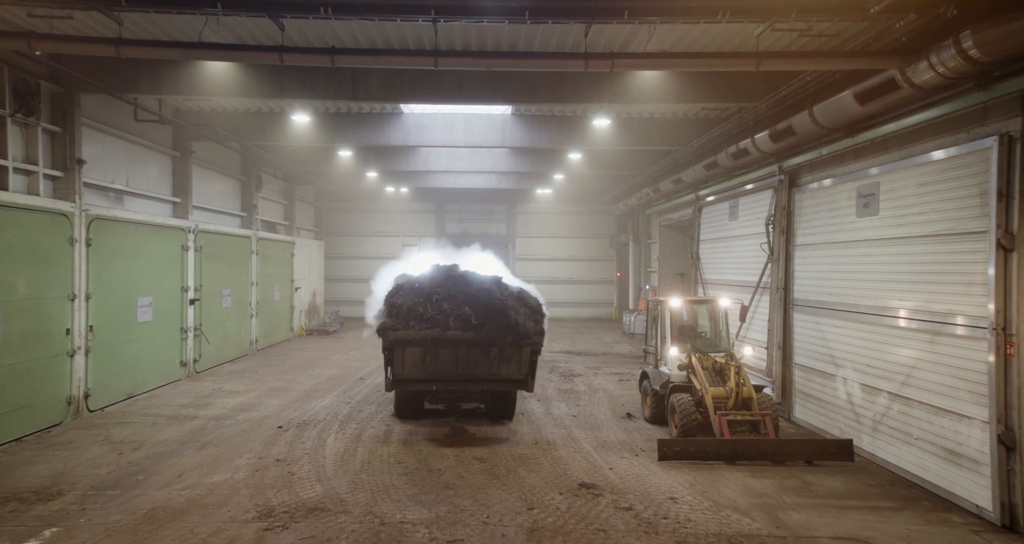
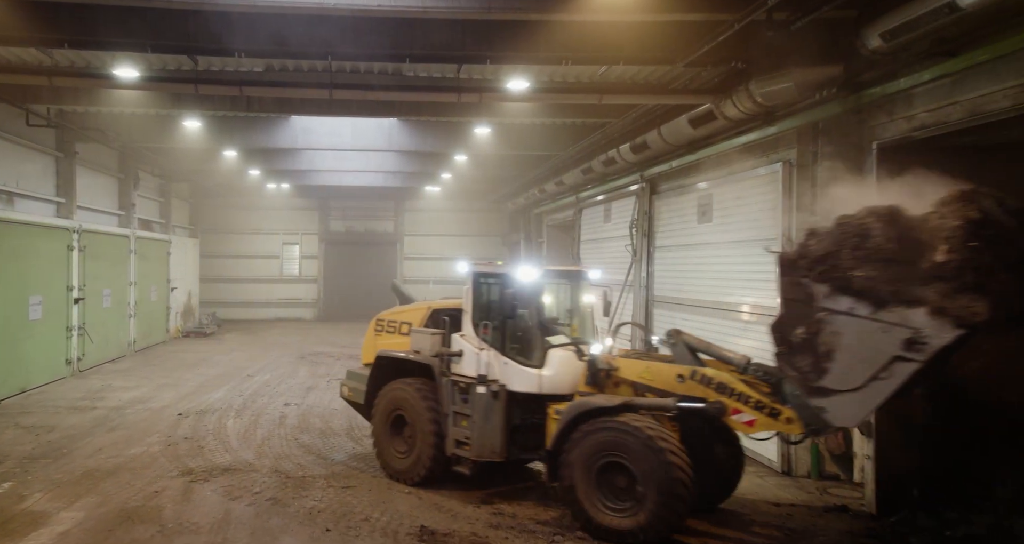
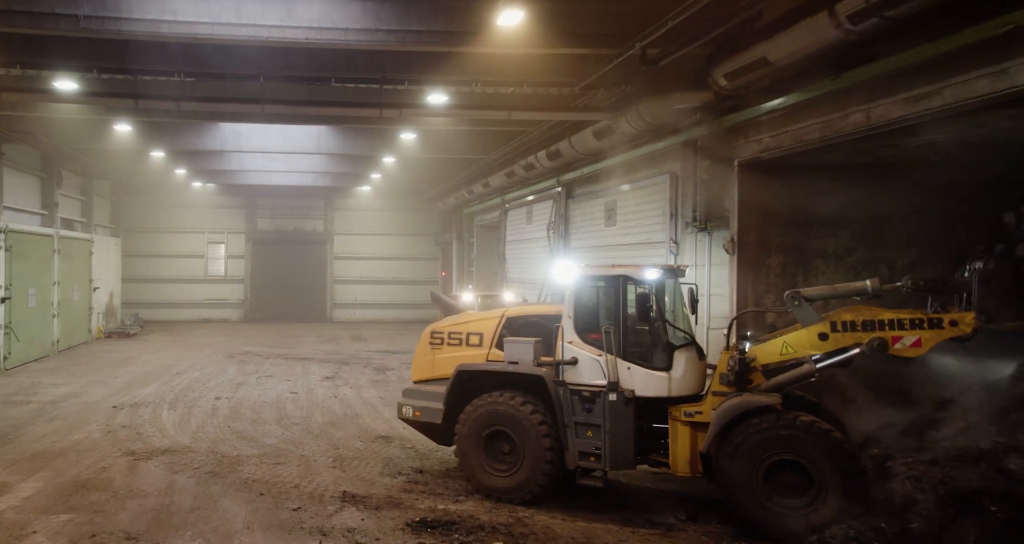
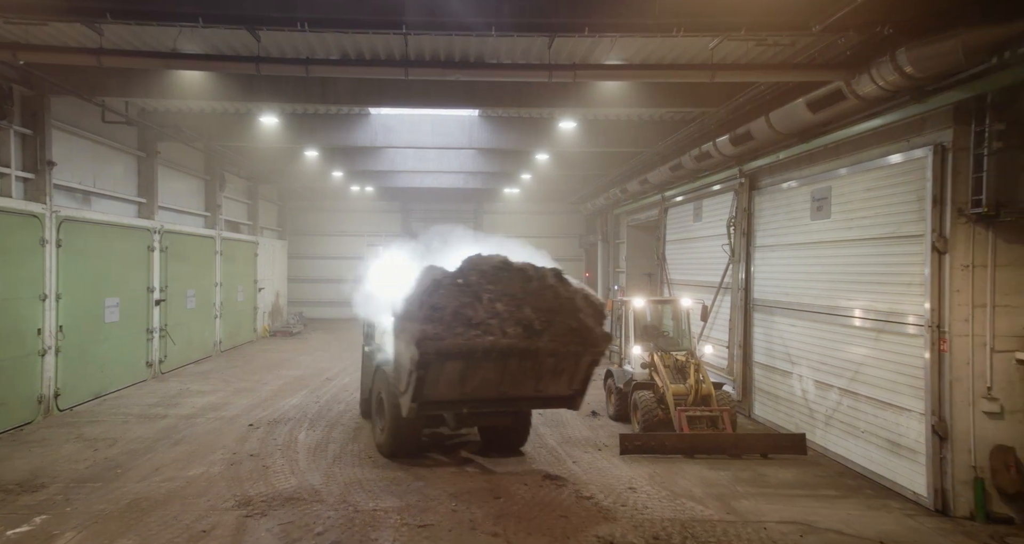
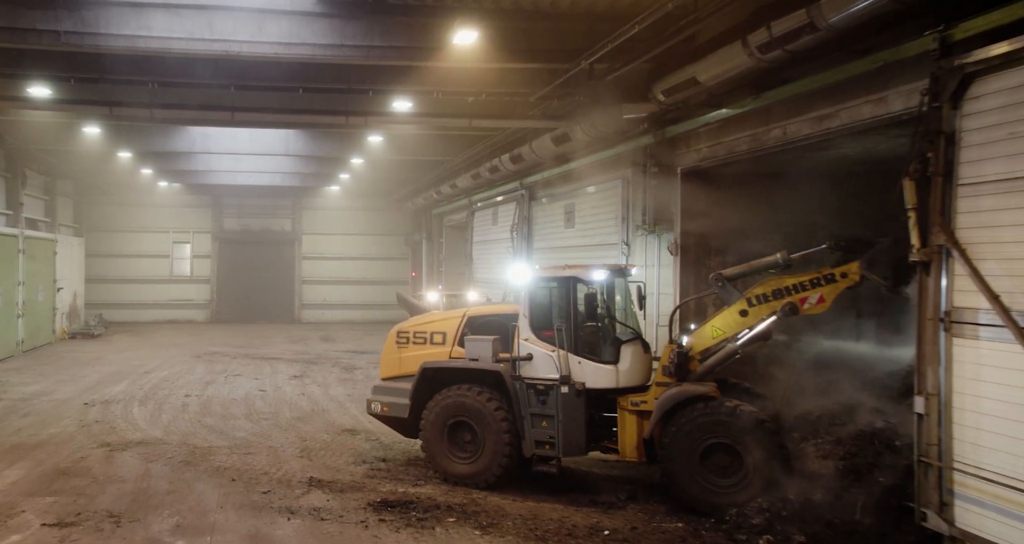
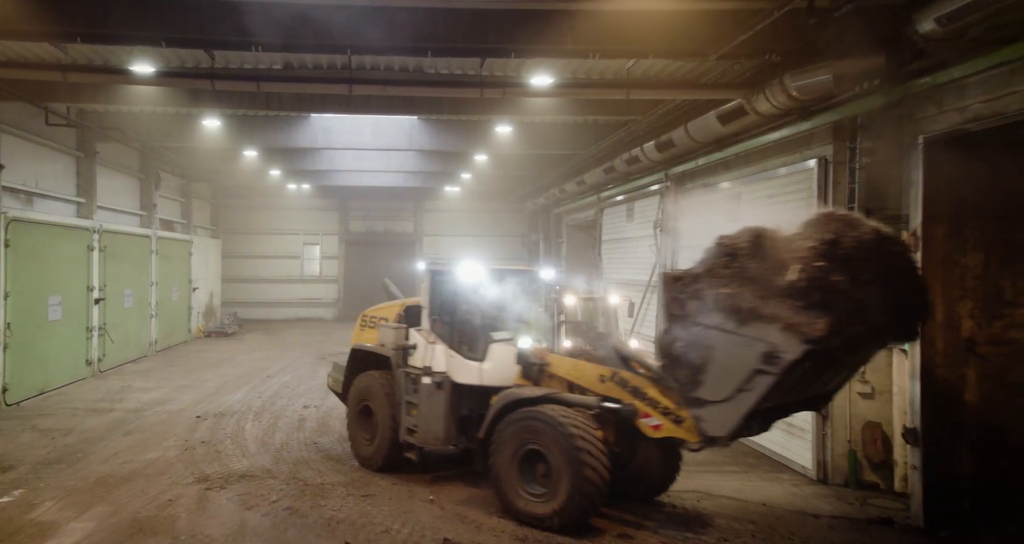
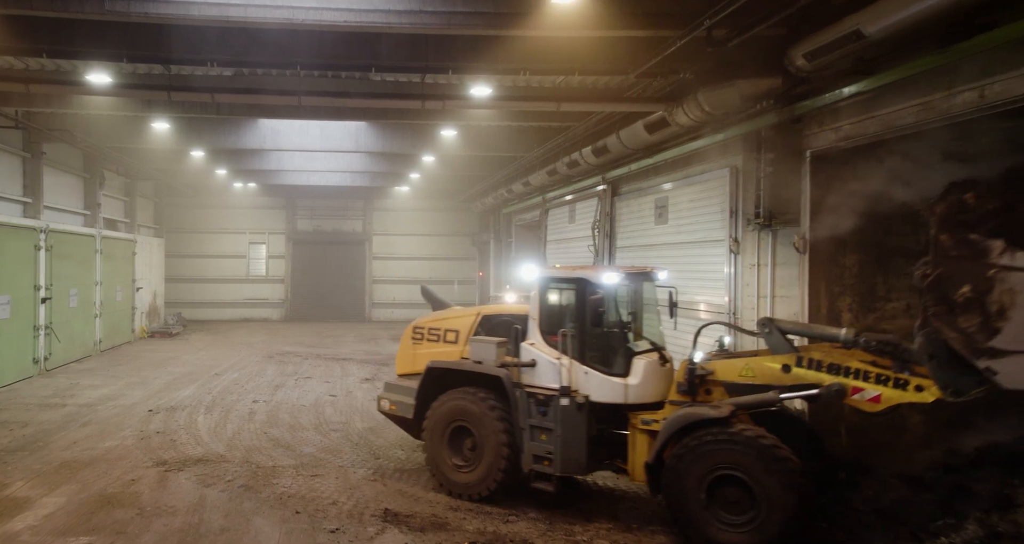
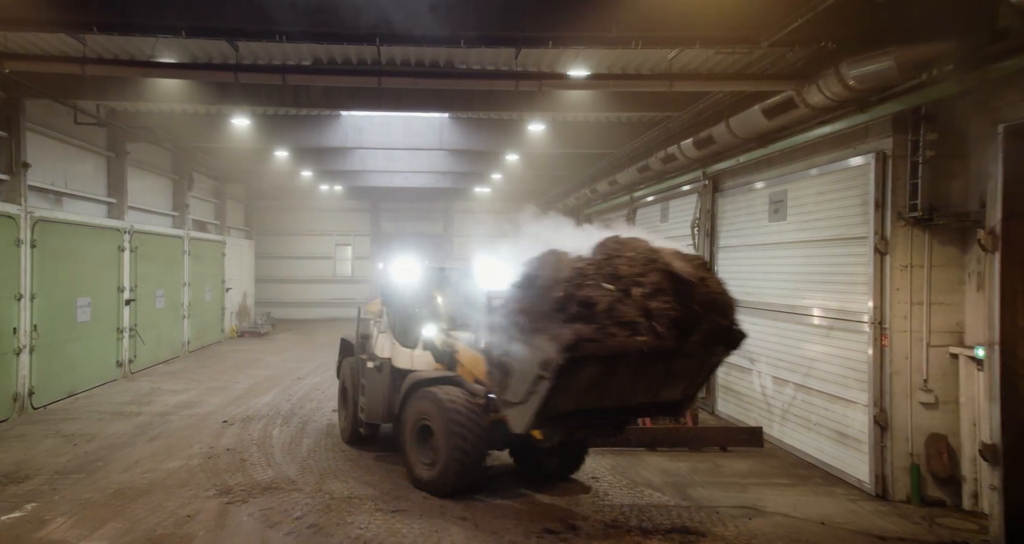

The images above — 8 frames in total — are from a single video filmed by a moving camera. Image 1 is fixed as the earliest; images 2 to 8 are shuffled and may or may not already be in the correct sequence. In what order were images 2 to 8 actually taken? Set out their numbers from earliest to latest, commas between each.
4, 8, 6, 2, 7, 3, 5
